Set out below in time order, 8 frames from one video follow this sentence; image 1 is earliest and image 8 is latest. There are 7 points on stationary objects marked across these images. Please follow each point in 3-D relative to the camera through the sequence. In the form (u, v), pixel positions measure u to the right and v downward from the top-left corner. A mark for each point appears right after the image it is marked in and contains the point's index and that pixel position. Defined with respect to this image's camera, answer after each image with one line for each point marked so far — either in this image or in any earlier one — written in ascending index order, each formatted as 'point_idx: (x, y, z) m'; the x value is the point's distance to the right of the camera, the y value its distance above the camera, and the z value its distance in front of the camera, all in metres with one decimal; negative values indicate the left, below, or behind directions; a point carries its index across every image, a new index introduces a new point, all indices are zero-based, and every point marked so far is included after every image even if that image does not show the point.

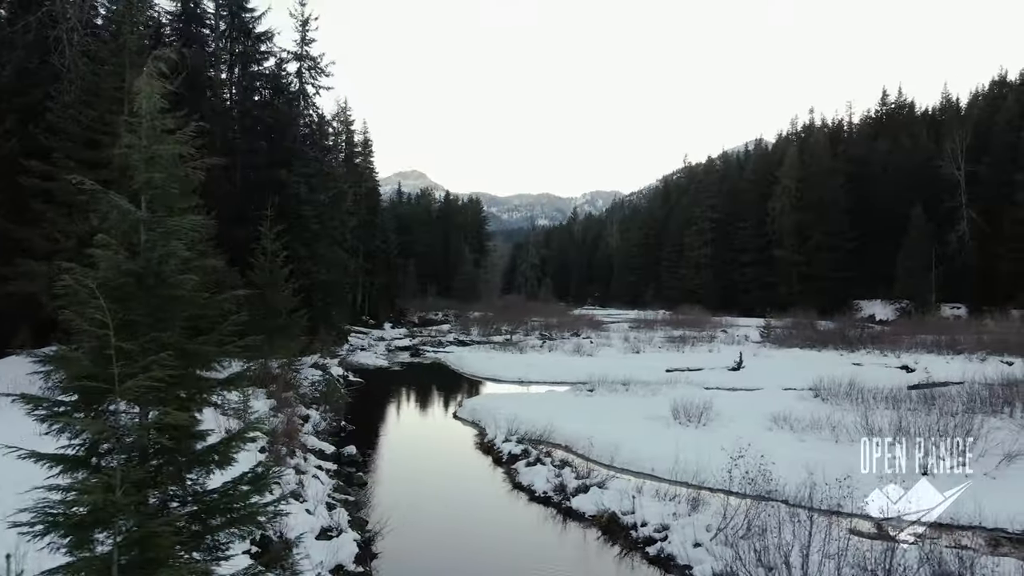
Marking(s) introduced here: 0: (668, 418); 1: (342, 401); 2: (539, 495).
0: (+2.8, -2.3, +14.0) m
1: (-3.8, -2.5, +17.5) m
2: (+0.3, -2.6, +10.0) m
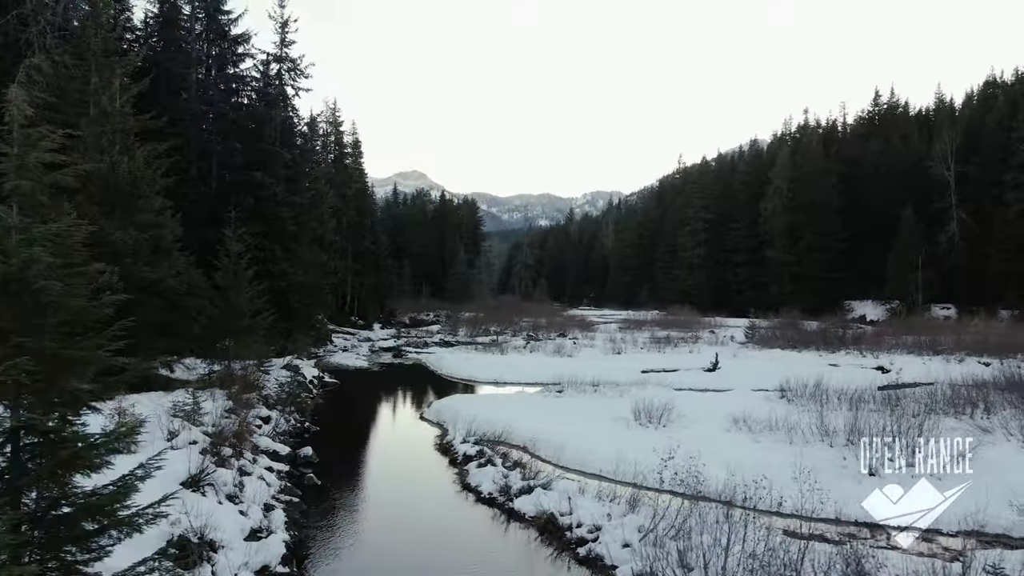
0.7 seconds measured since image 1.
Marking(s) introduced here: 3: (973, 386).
0: (+2.1, -2.3, +14.1) m
1: (-4.5, -2.5, +17.5) m
2: (-0.4, -2.7, +10.0) m
3: (+10.8, -2.3, +18.4) m
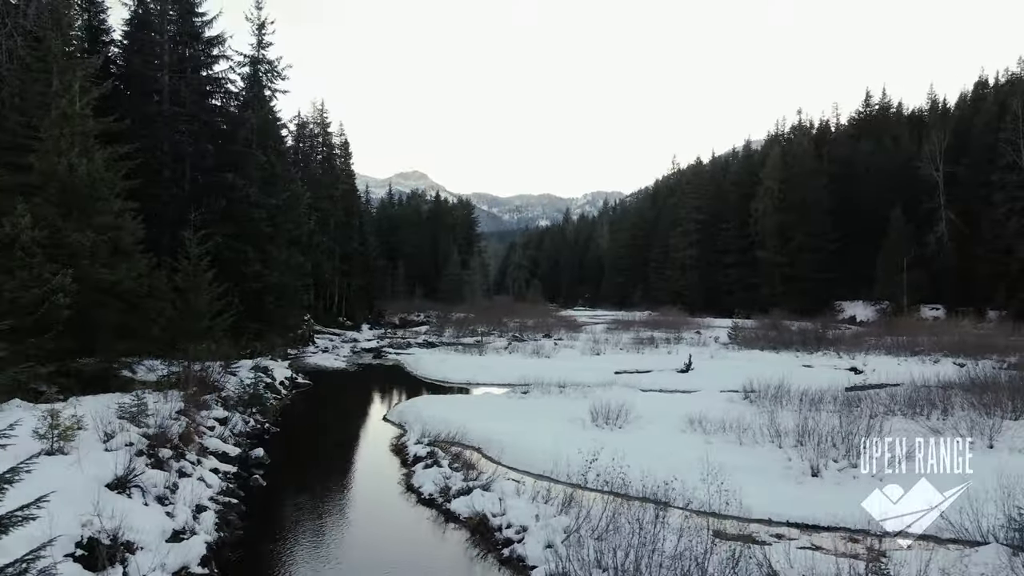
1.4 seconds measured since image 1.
0: (+1.3, -2.4, +14.2) m
1: (-5.3, -2.6, +17.6) m
2: (-1.1, -2.7, +10.1) m
3: (+10.0, -2.3, +18.5) m
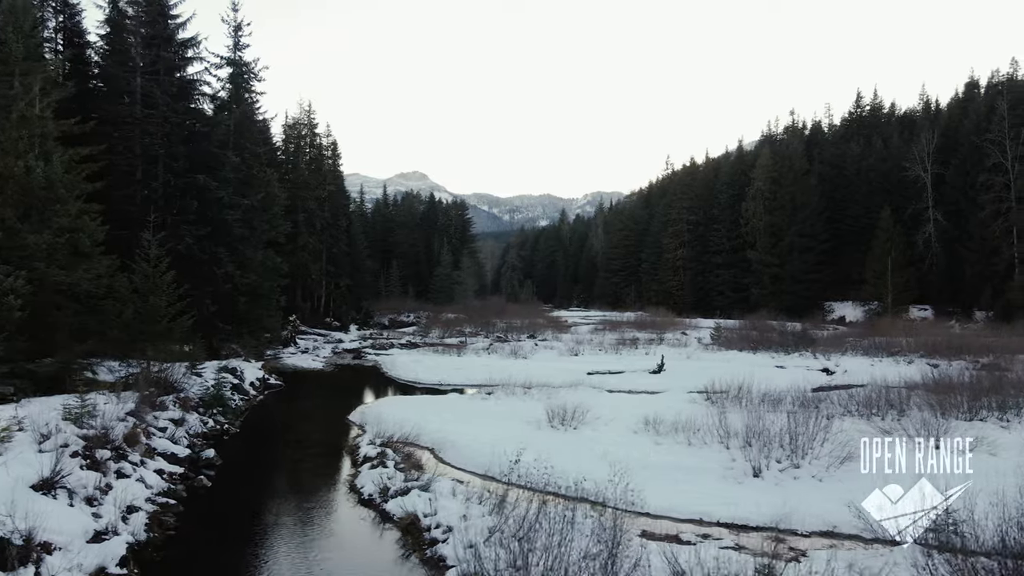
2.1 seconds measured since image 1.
0: (+0.5, -2.4, +14.3) m
1: (-6.1, -2.6, +17.6) m
2: (-1.9, -2.7, +10.2) m
3: (+9.2, -2.3, +18.5) m
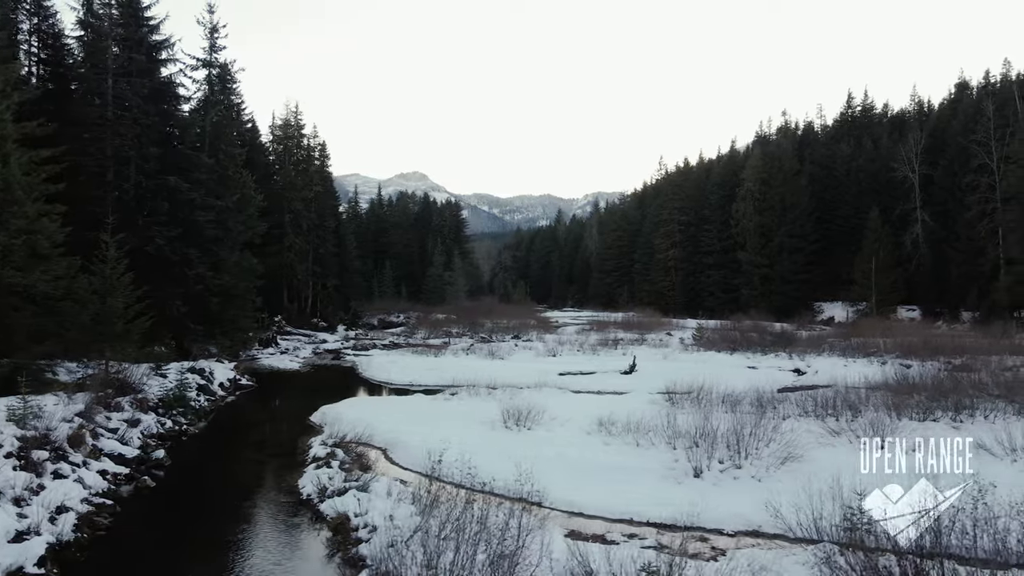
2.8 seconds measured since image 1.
0: (-0.3, -2.4, +14.3) m
1: (-6.9, -2.6, +17.7) m
2: (-2.7, -2.7, +10.3) m
3: (+8.4, -2.3, +18.6) m
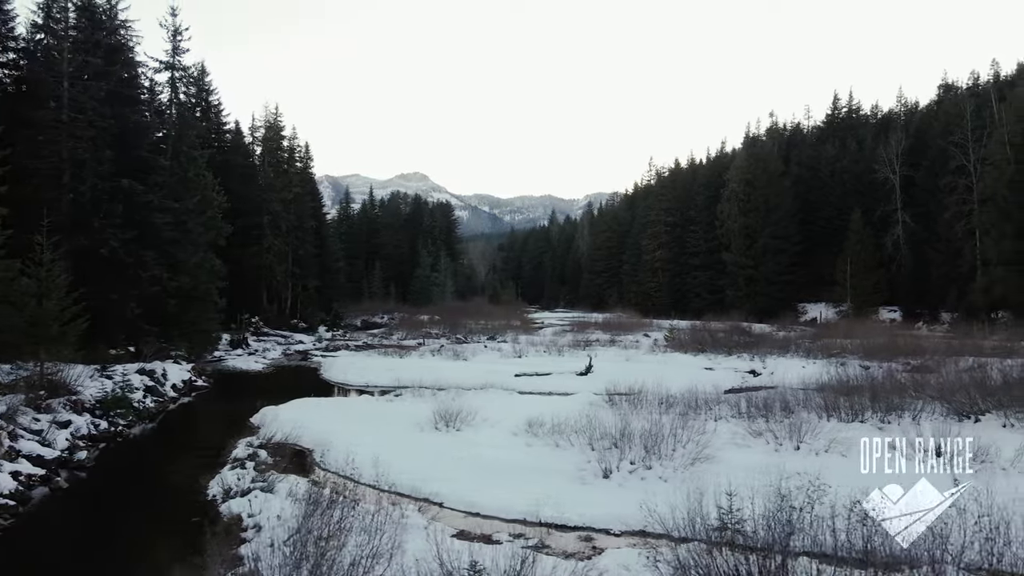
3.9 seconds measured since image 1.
0: (-1.5, -2.5, +14.5) m
1: (-8.2, -2.7, +17.8) m
2: (-4.0, -2.8, +10.4) m
3: (+7.2, -2.4, +18.8) m
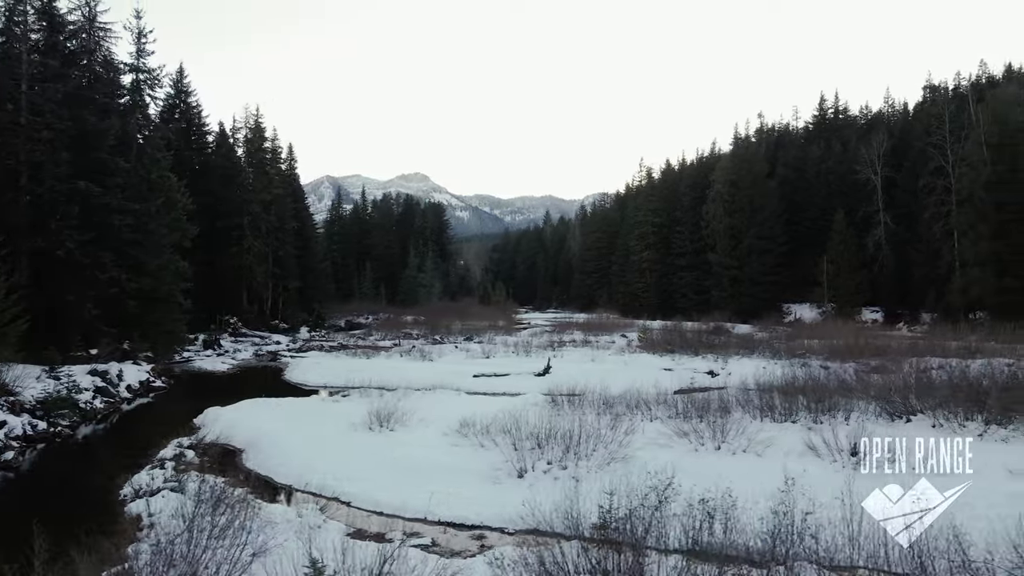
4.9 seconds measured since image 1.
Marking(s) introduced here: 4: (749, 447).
0: (-2.7, -2.5, +14.6) m
1: (-9.4, -2.7, +17.9) m
2: (-5.2, -2.8, +10.5) m
3: (+5.9, -2.4, +18.9) m
4: (+3.7, -2.5, +12.2) m
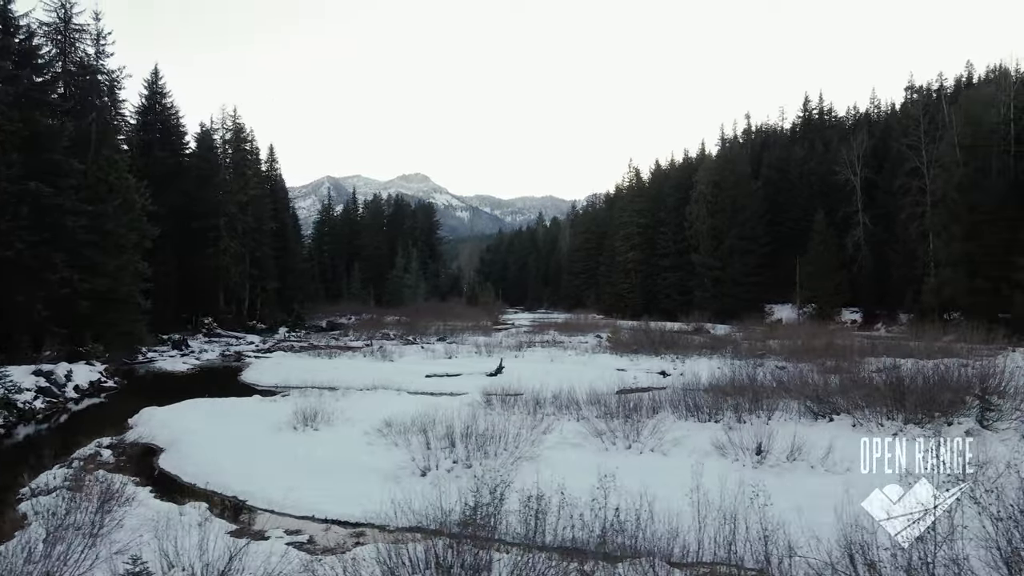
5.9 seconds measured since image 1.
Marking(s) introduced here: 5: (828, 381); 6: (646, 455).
0: (-4.1, -2.5, +14.7) m
1: (-10.8, -2.7, +18.0) m
2: (-6.6, -2.8, +10.6) m
3: (+4.5, -2.4, +19.1) m
4: (+2.3, -2.5, +12.4) m
5: (+7.8, -2.3, +19.3) m
6: (+1.9, -2.5, +12.0) m
